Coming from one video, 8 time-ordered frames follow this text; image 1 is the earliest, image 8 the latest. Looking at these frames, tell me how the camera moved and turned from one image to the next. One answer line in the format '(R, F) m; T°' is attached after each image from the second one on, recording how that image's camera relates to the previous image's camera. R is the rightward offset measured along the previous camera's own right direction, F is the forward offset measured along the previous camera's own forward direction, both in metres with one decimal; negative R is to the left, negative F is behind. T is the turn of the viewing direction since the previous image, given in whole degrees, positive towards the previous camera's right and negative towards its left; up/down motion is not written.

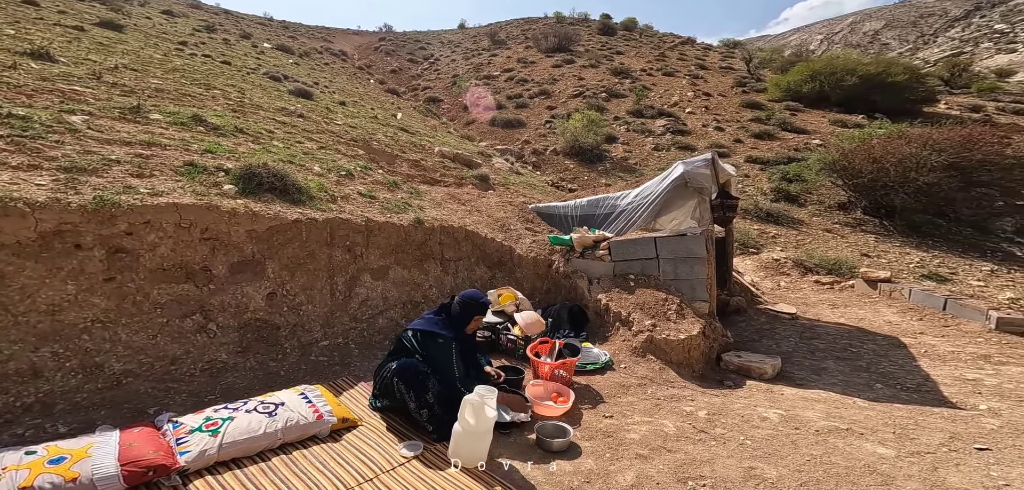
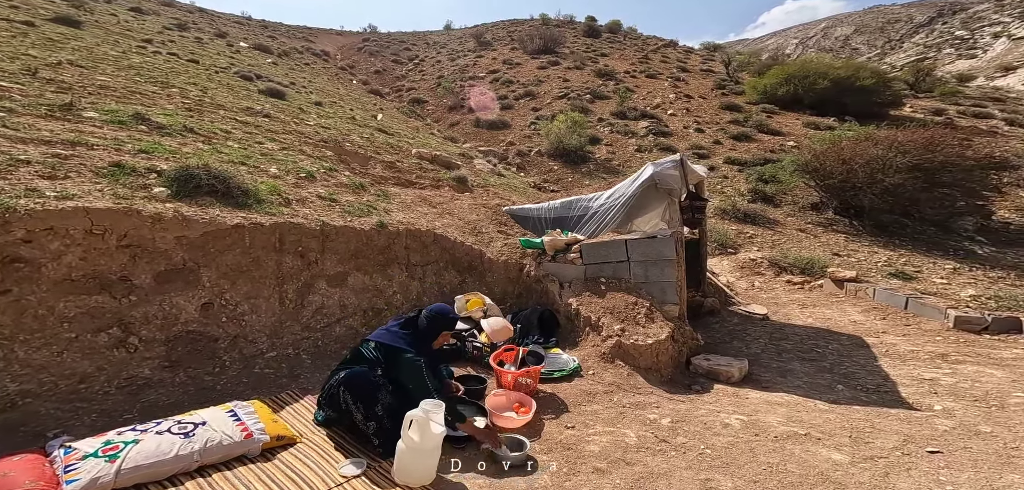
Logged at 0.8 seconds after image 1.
(+0.1, +0.1) m; +2°
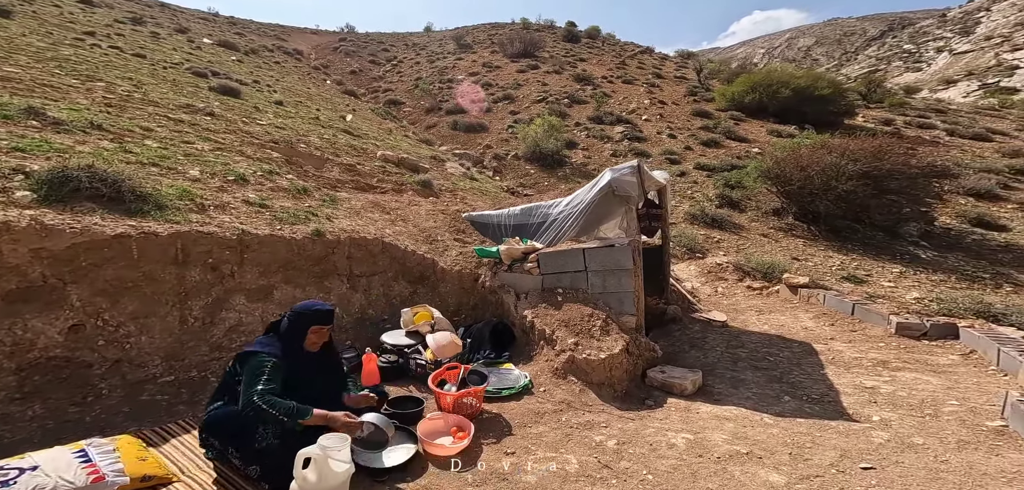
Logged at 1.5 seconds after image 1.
(+0.2, +0.1) m; +4°
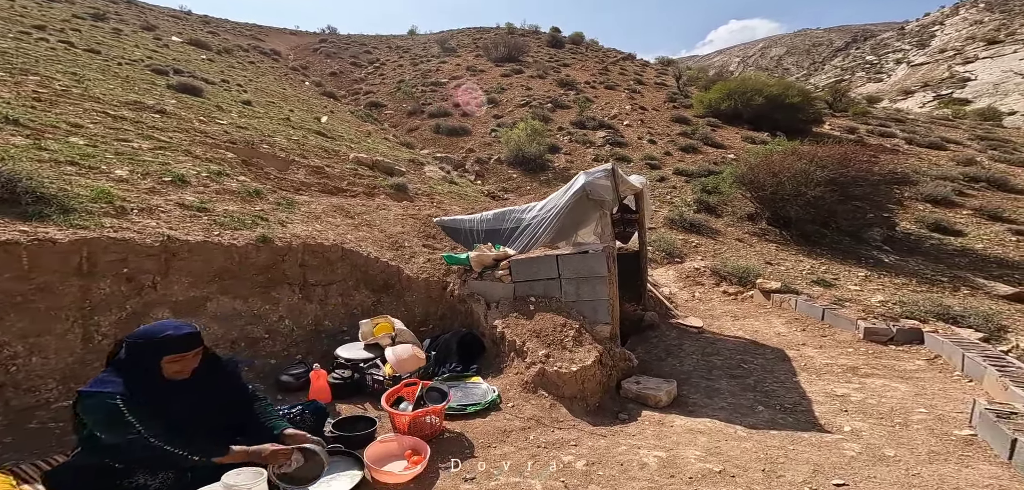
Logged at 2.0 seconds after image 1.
(+0.1, +0.2) m; +3°
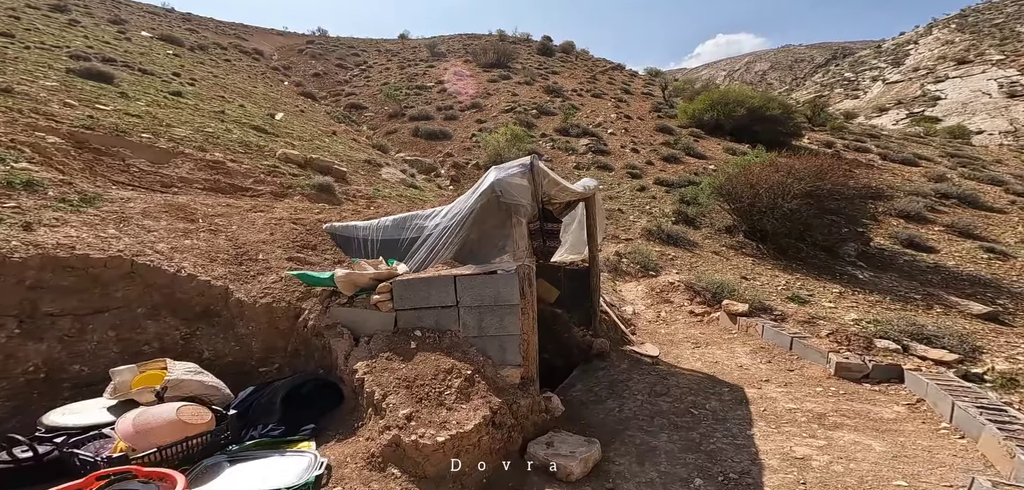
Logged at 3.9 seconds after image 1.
(+0.8, +1.1) m; +2°
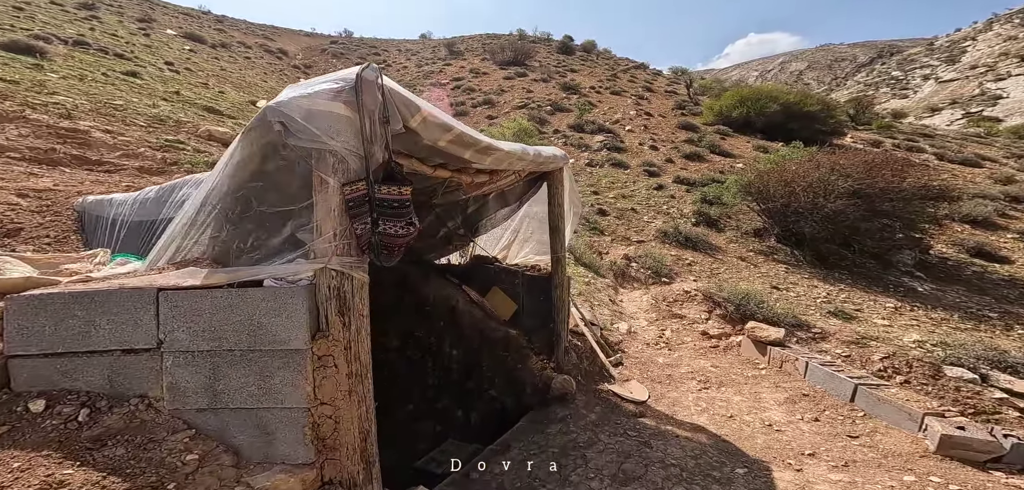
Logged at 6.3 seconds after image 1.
(+1.0, +2.0) m; -4°
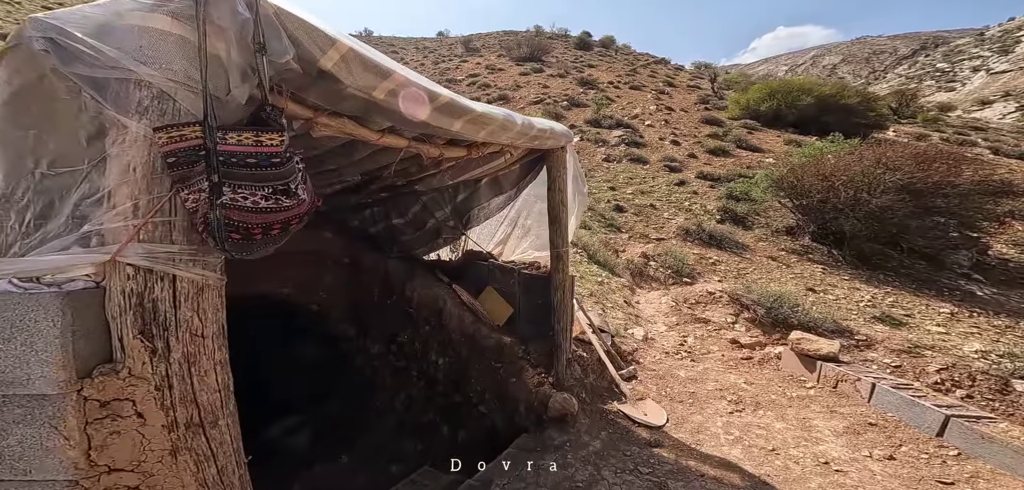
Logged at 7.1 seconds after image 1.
(+0.3, +0.8) m; -3°
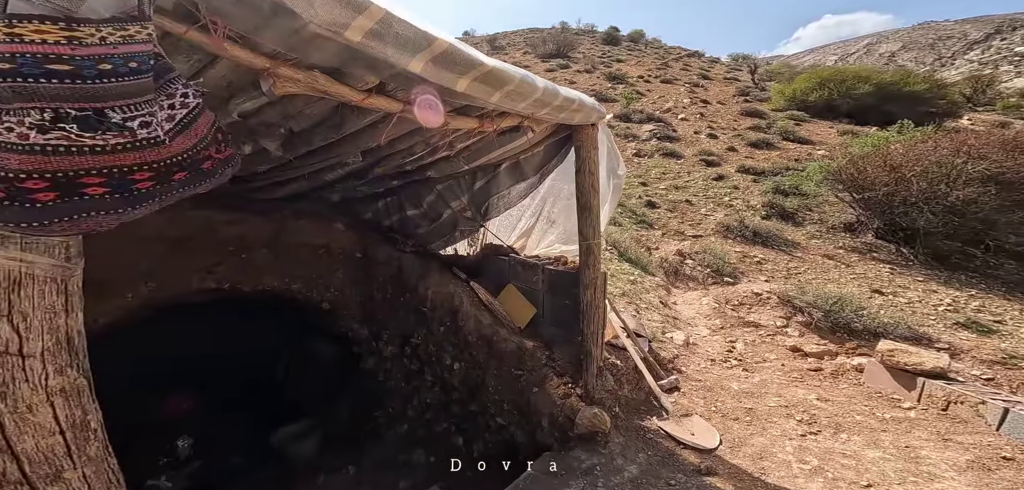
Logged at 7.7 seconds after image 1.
(+0.2, +0.5) m; -5°
